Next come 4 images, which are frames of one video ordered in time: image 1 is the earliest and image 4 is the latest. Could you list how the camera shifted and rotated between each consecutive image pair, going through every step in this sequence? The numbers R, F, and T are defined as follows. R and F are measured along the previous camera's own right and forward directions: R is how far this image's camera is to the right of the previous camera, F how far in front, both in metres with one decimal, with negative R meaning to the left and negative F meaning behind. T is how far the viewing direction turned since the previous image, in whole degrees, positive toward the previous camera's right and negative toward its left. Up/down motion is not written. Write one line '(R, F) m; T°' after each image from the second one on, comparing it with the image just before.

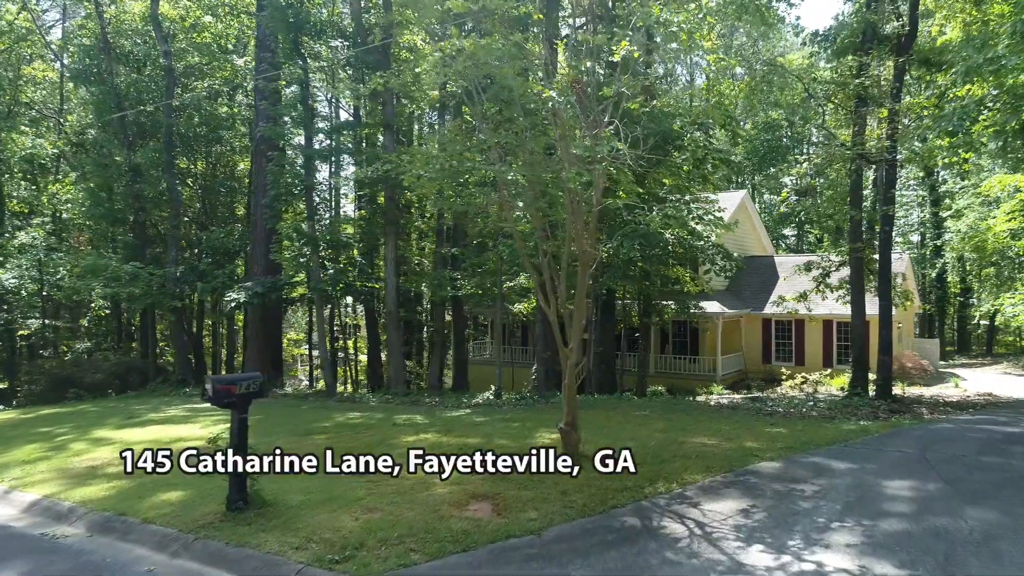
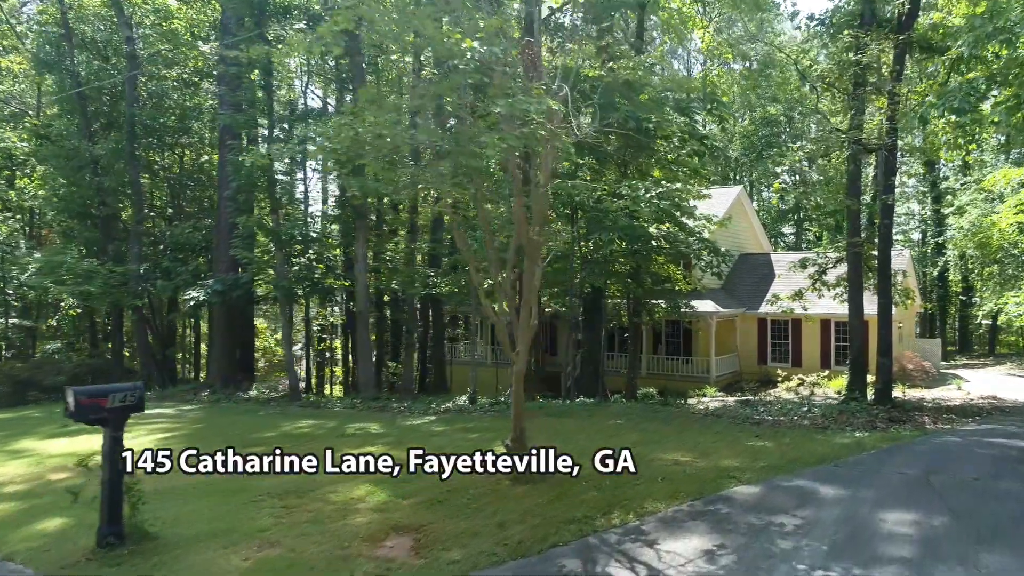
(+0.5, +0.9) m; 0°
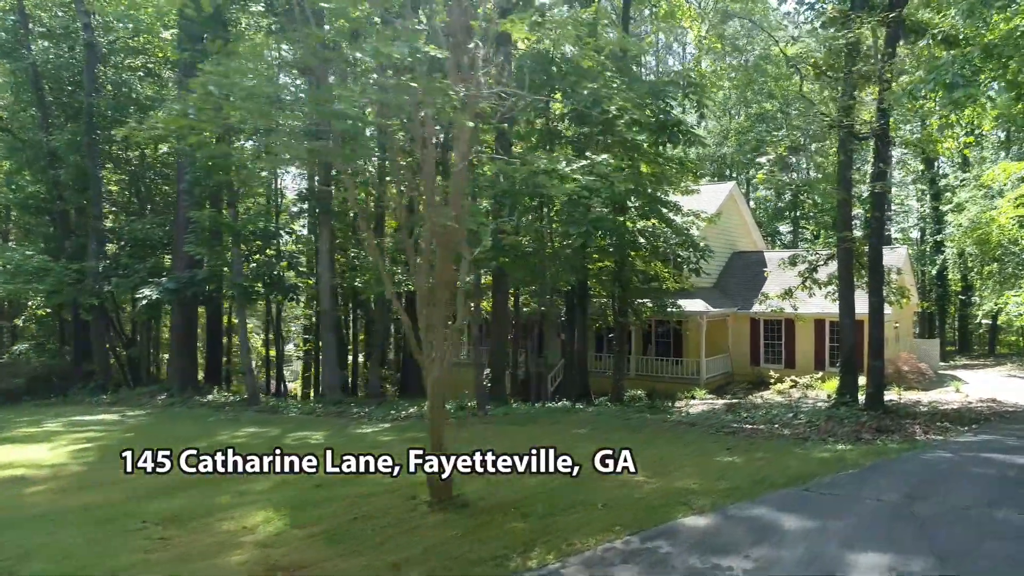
(+0.6, +0.8) m; 0°
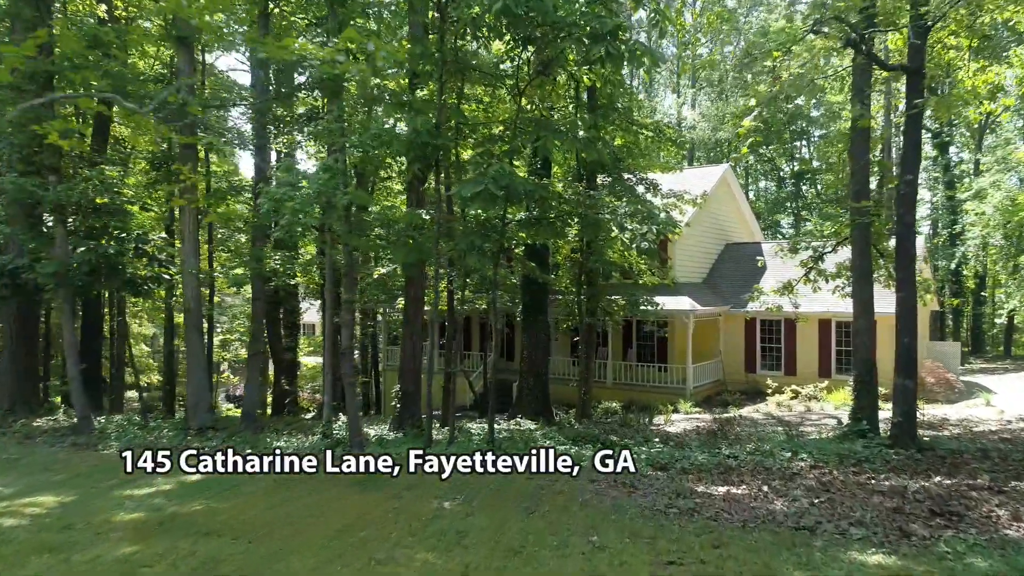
(+1.4, +3.5) m; 0°
